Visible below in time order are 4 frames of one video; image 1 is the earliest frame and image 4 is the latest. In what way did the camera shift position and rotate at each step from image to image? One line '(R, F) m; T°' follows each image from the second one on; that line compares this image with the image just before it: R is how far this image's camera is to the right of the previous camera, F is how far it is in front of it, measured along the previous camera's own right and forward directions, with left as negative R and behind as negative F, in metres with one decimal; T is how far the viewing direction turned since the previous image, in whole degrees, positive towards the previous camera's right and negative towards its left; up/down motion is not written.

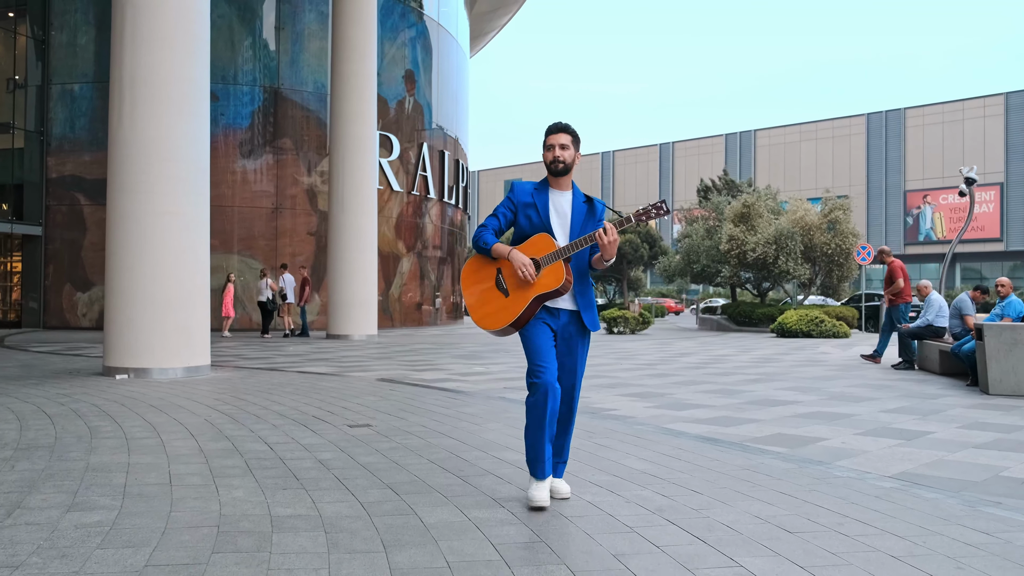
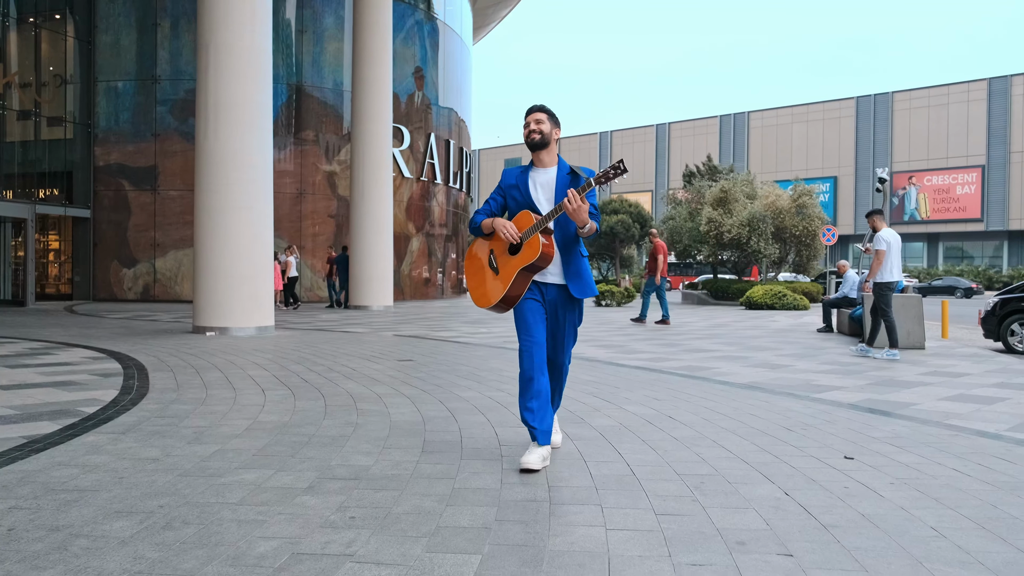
(0.0, -2.7) m; 0°
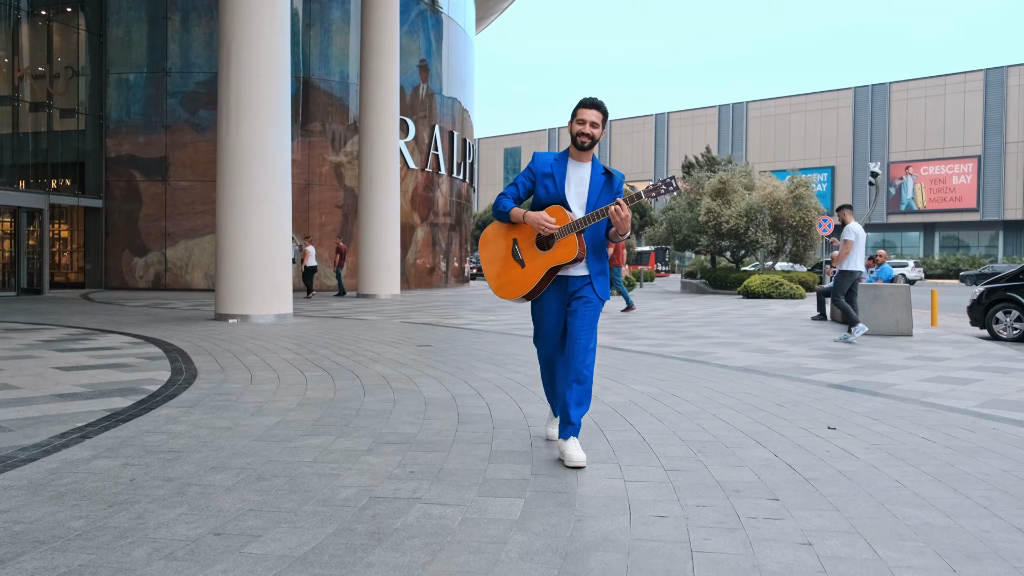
(-0.1, -0.6) m; 0°
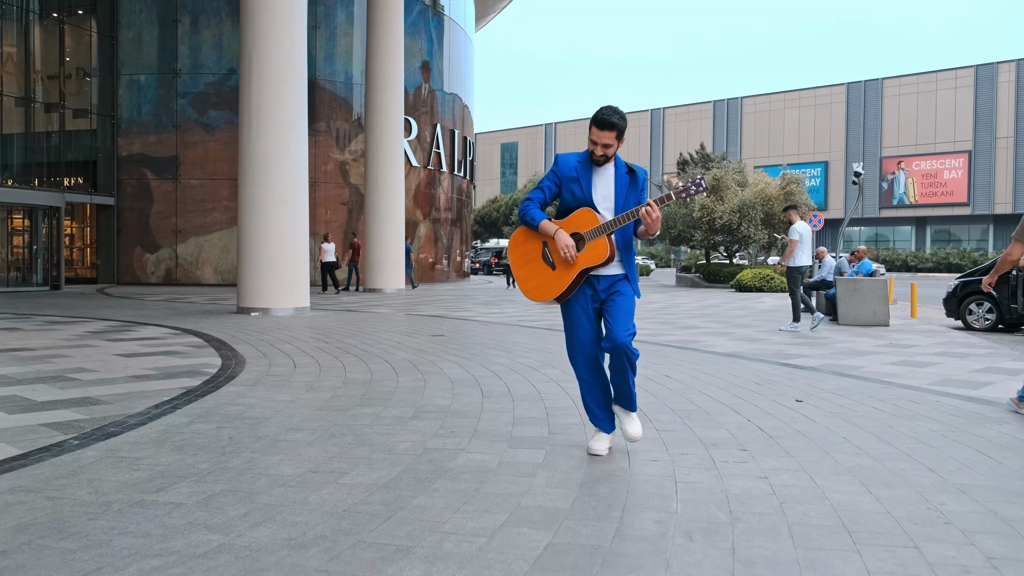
(-0.1, -0.8) m; 0°
